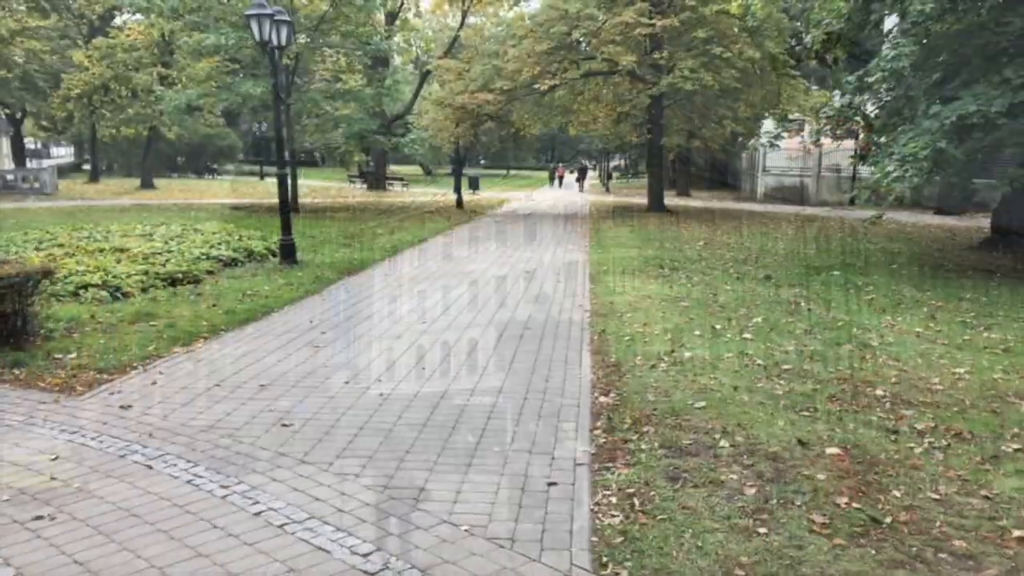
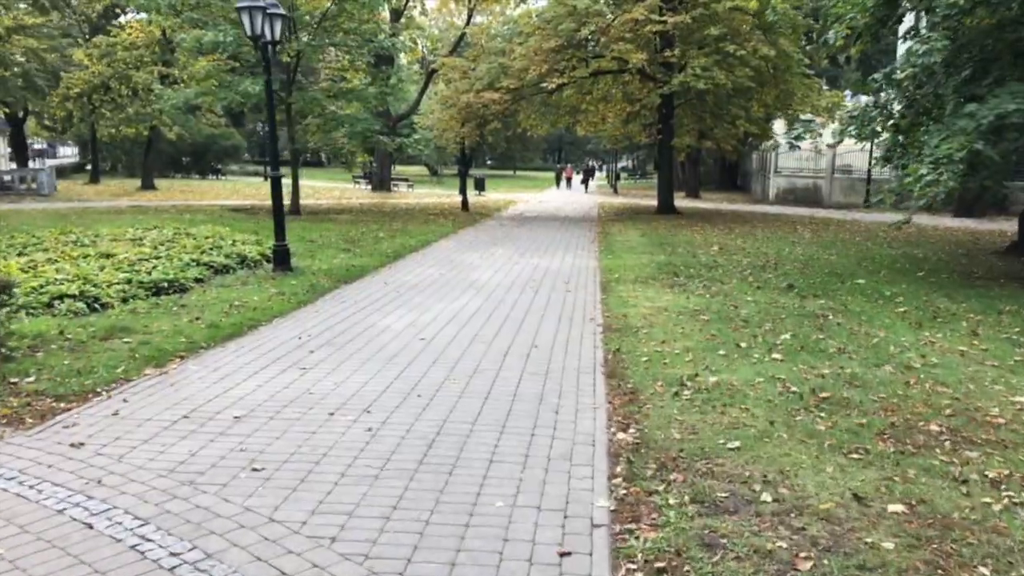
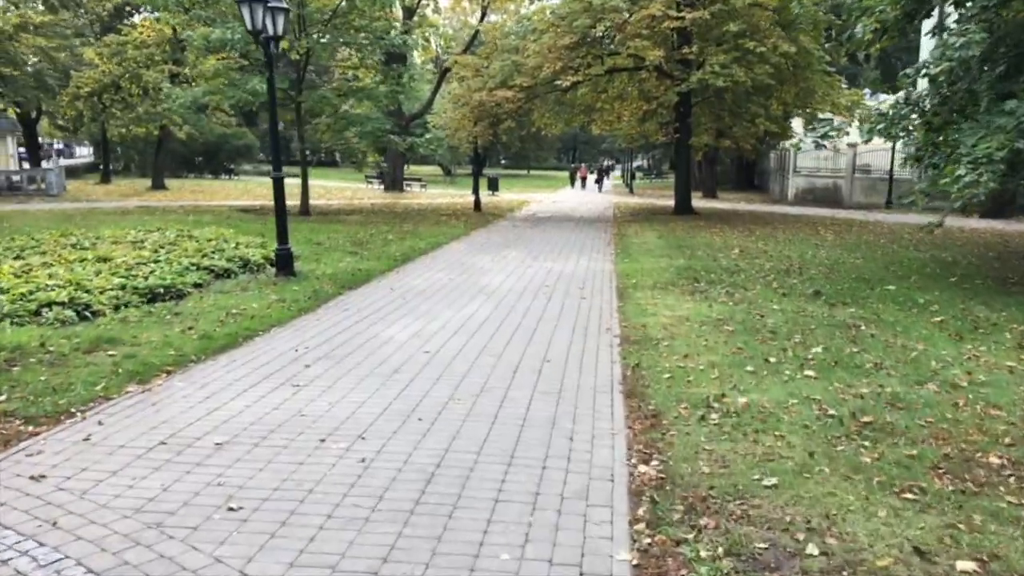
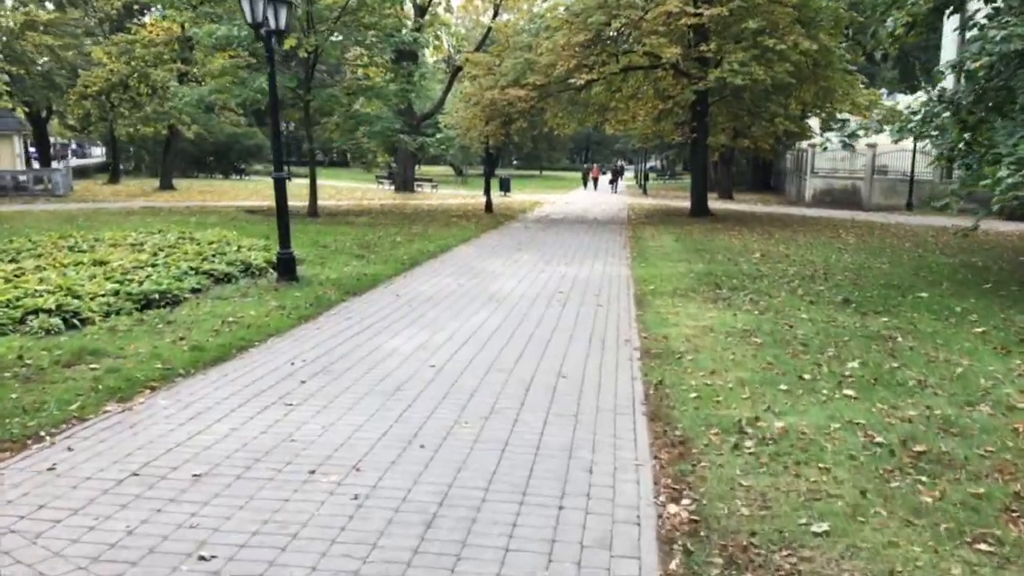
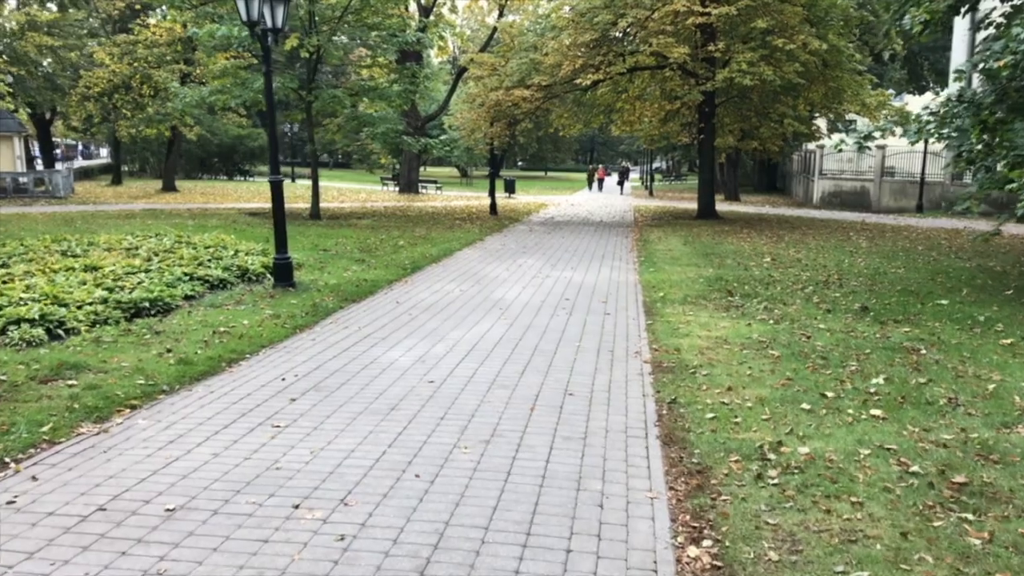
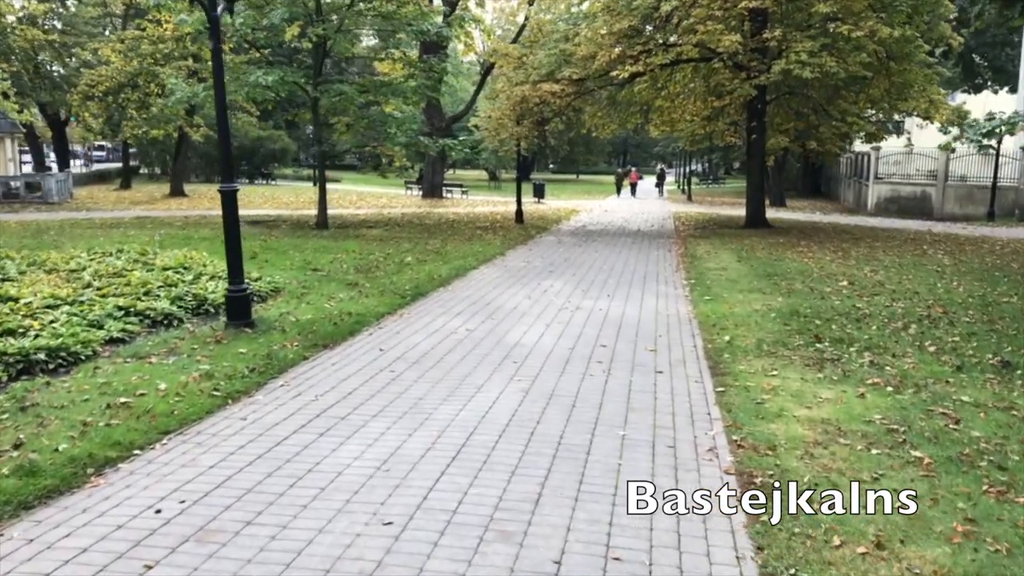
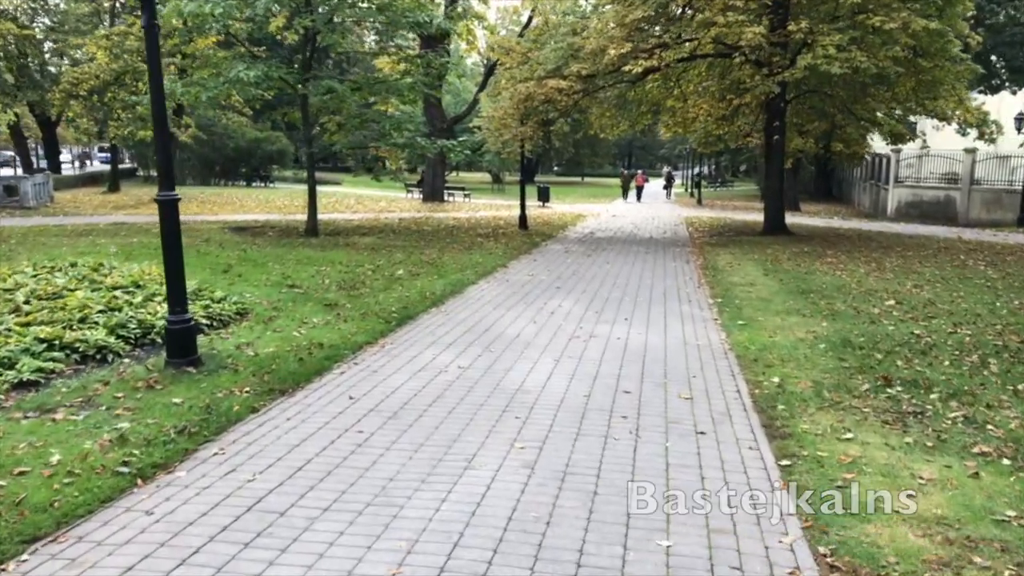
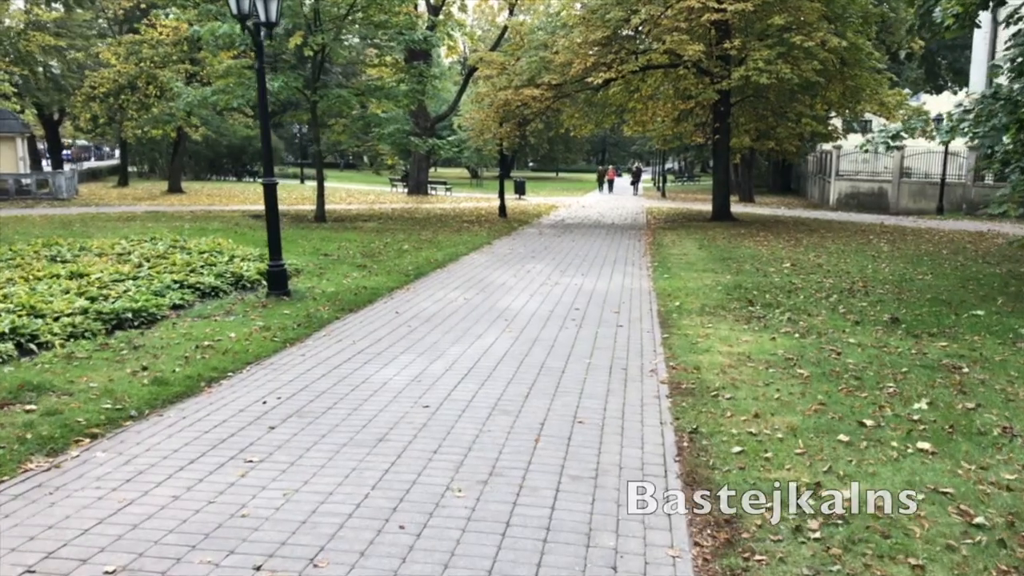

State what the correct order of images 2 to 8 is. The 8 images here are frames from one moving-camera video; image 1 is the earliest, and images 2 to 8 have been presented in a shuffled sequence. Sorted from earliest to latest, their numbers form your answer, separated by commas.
2, 3, 4, 5, 8, 6, 7
